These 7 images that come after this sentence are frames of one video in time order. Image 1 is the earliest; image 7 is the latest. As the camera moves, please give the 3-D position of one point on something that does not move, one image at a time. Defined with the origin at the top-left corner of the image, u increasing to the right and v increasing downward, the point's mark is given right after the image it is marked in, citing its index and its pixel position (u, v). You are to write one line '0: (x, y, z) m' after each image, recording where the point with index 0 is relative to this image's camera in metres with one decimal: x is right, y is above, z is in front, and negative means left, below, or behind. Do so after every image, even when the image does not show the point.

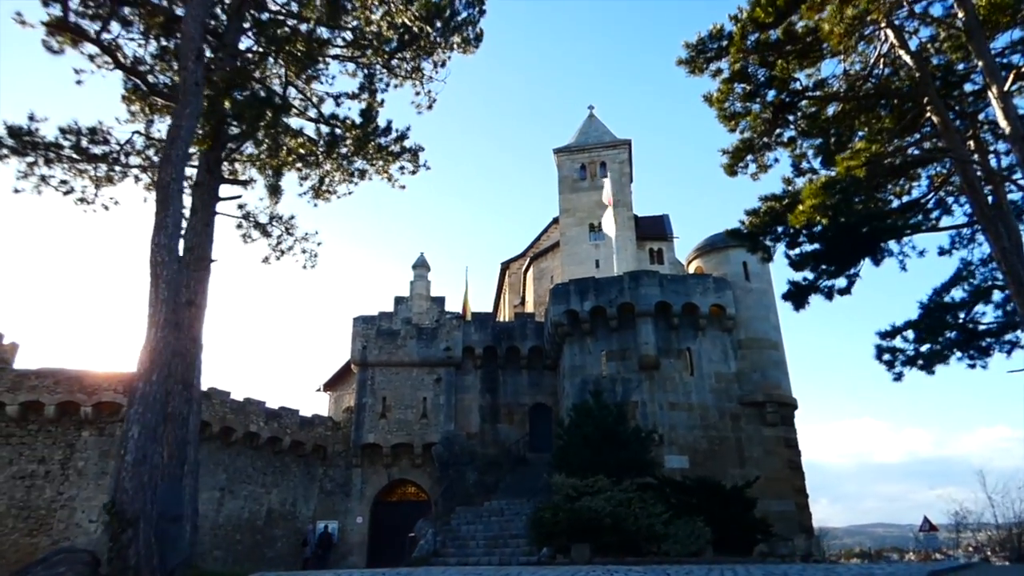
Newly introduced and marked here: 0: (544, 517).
0: (+0.6, -4.0, +11.4) m
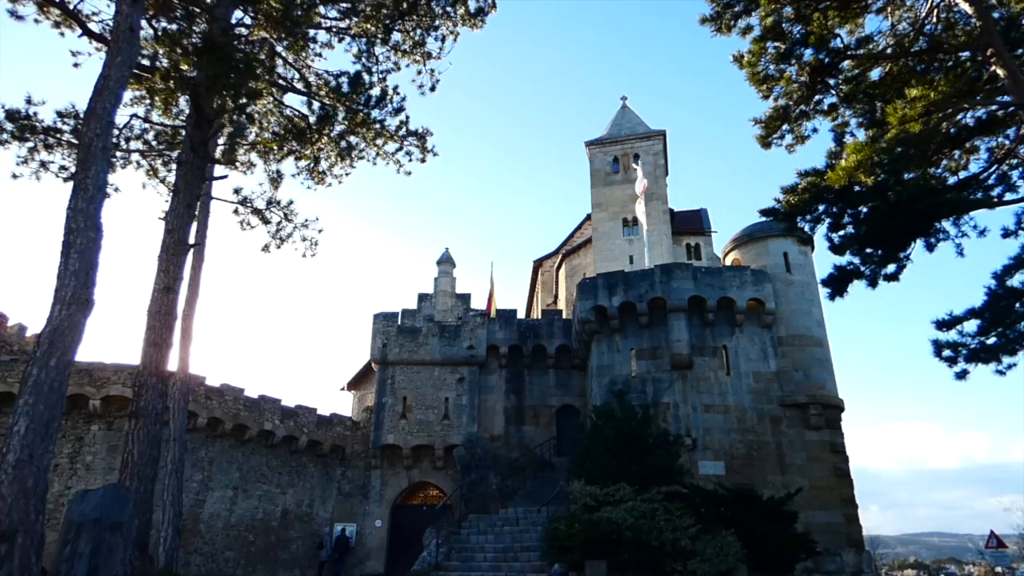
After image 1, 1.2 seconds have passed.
0: (+0.7, -3.9, +10.4) m
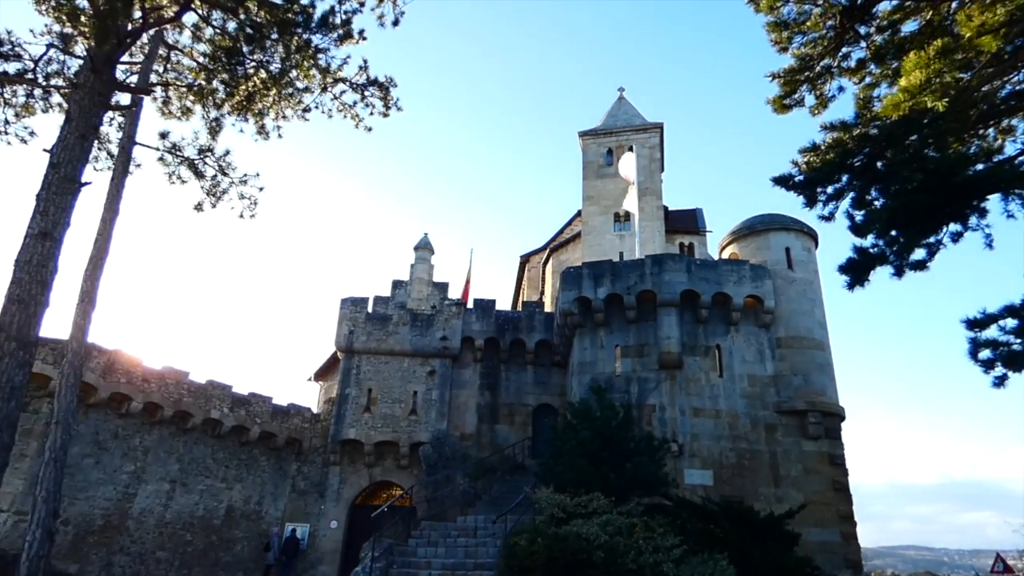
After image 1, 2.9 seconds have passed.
0: (+0.1, -3.5, +8.8) m
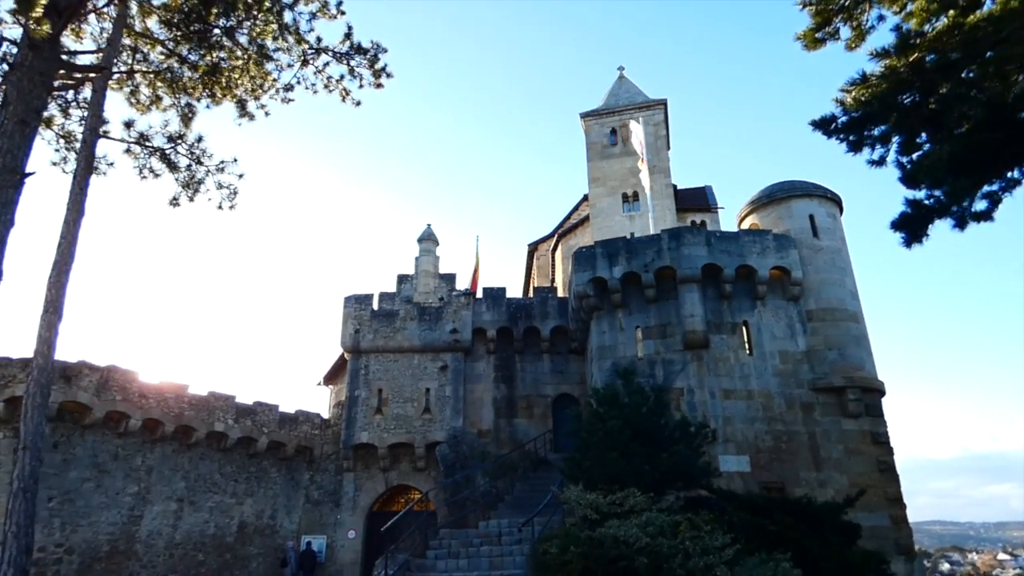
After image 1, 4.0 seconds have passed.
0: (+0.4, -3.2, +7.9) m
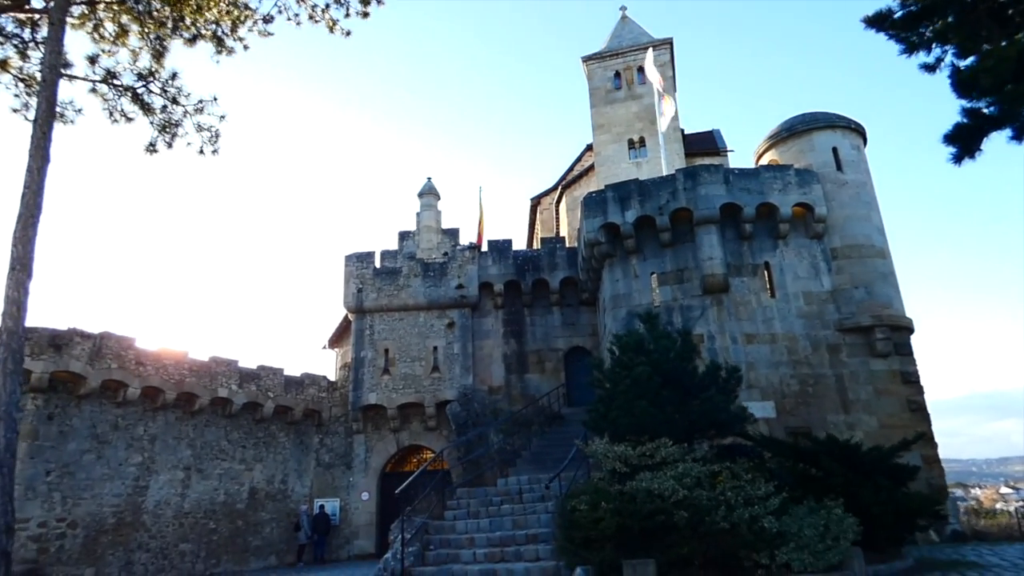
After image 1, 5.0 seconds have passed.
0: (+0.7, -2.5, +7.3) m
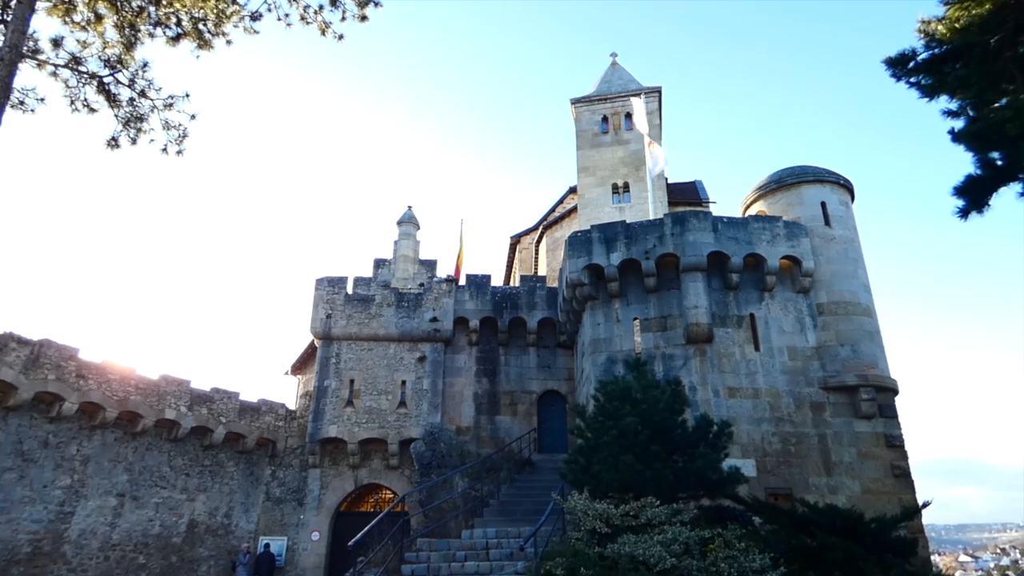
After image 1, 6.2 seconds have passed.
0: (+0.4, -2.8, +6.5) m
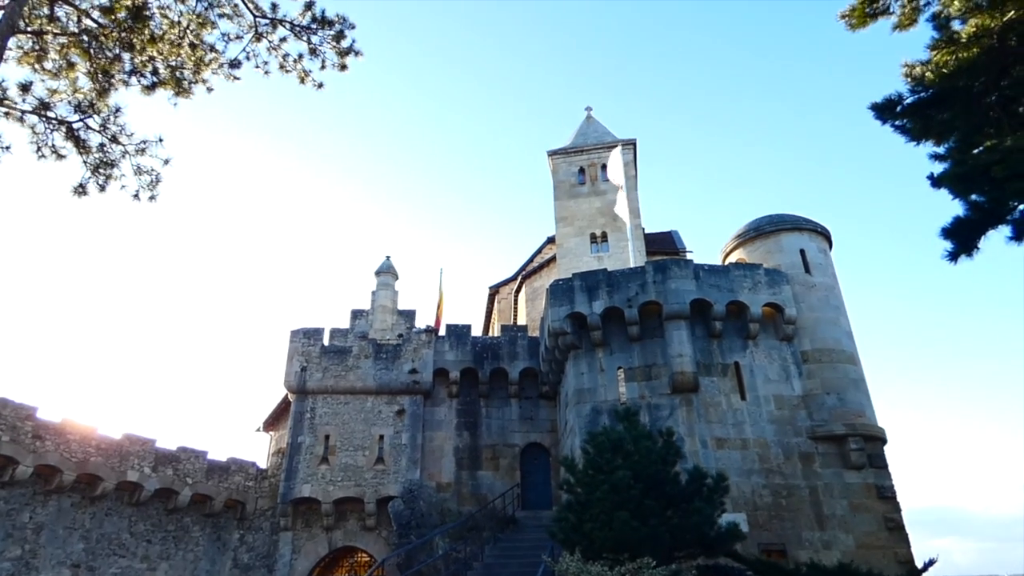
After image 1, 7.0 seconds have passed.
0: (+0.3, -3.3, +6.0) m
